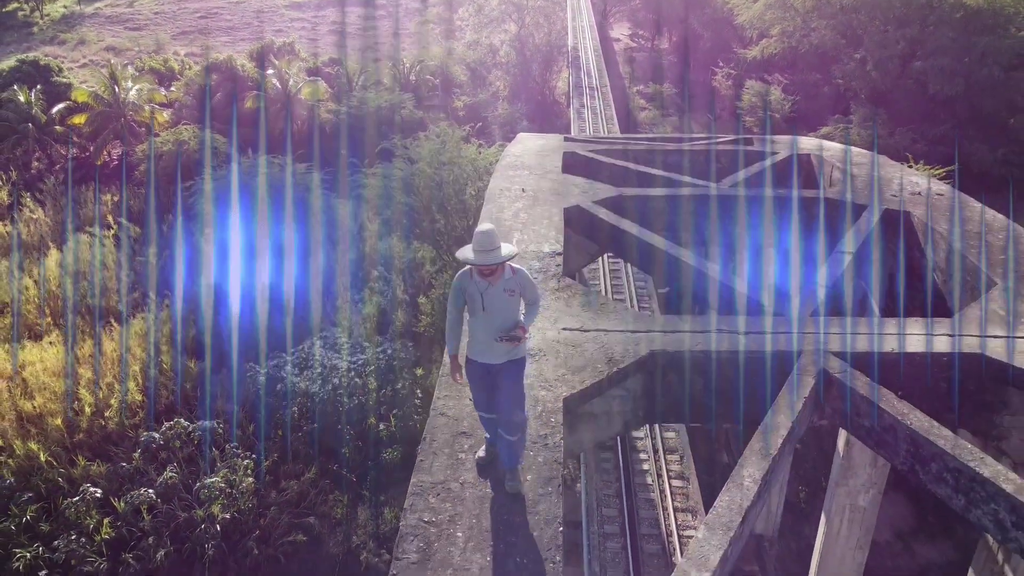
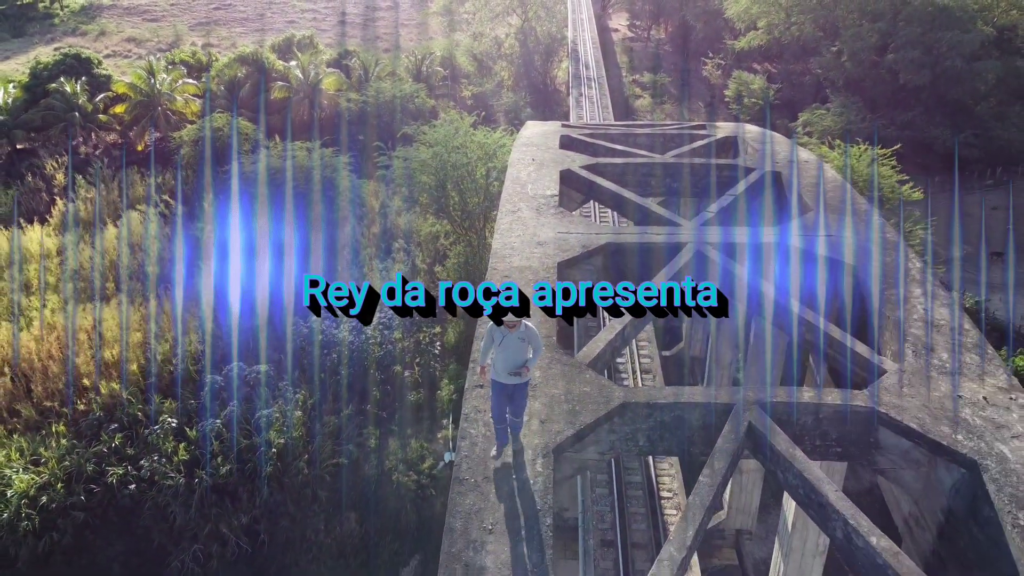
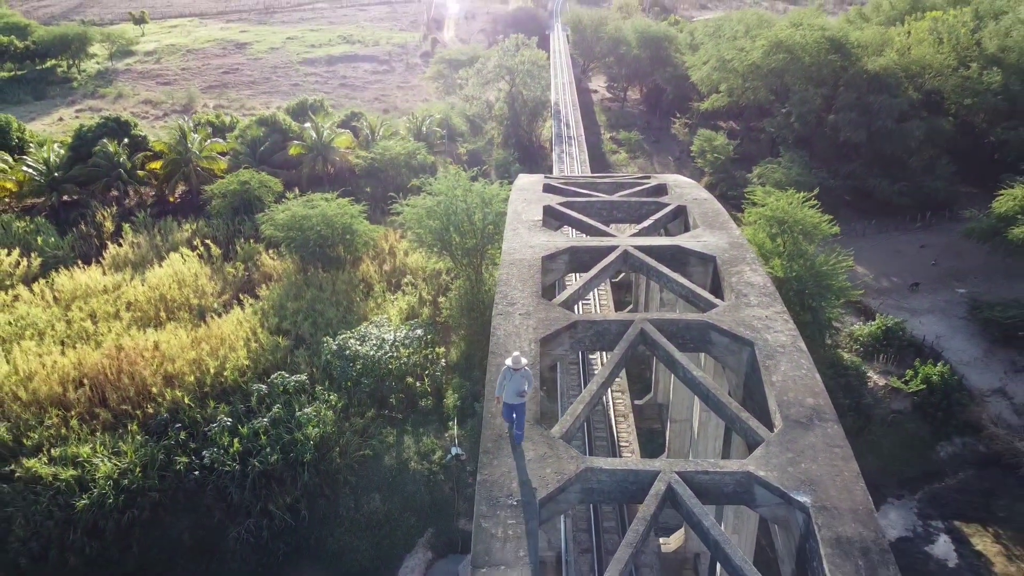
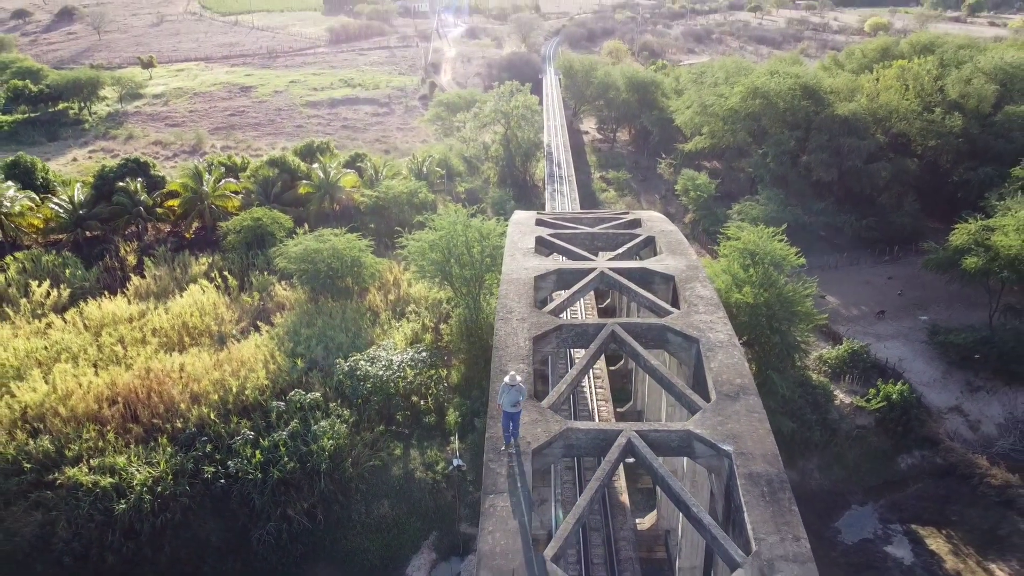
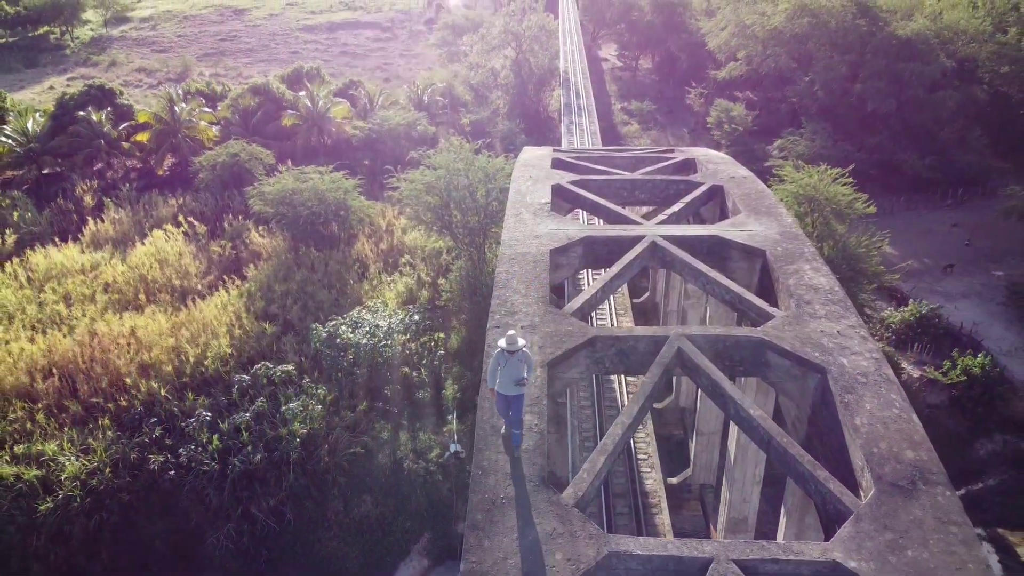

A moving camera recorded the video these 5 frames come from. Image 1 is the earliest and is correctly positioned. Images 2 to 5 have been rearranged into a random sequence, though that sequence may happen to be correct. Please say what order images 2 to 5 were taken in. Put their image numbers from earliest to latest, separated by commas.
2, 5, 3, 4
